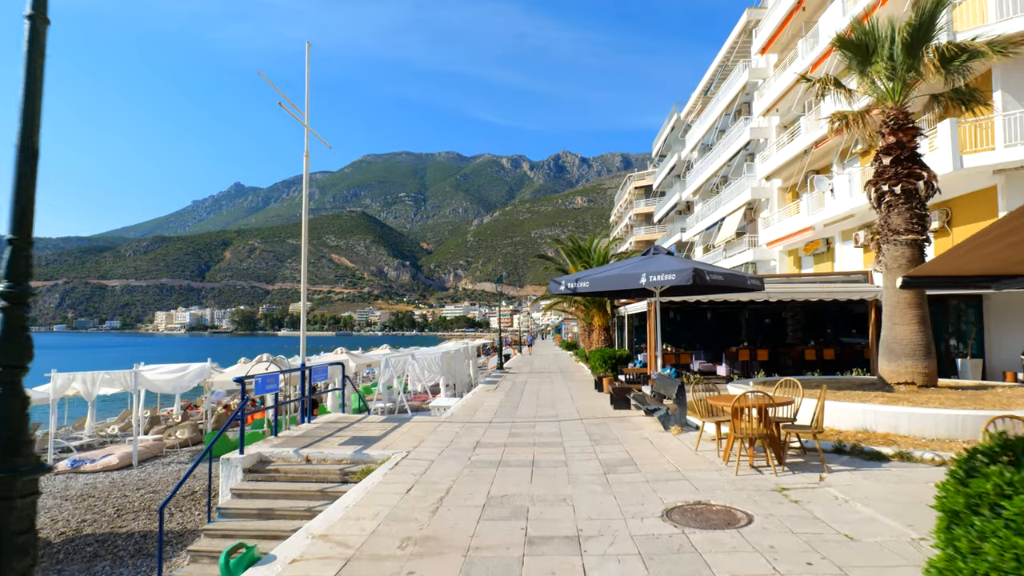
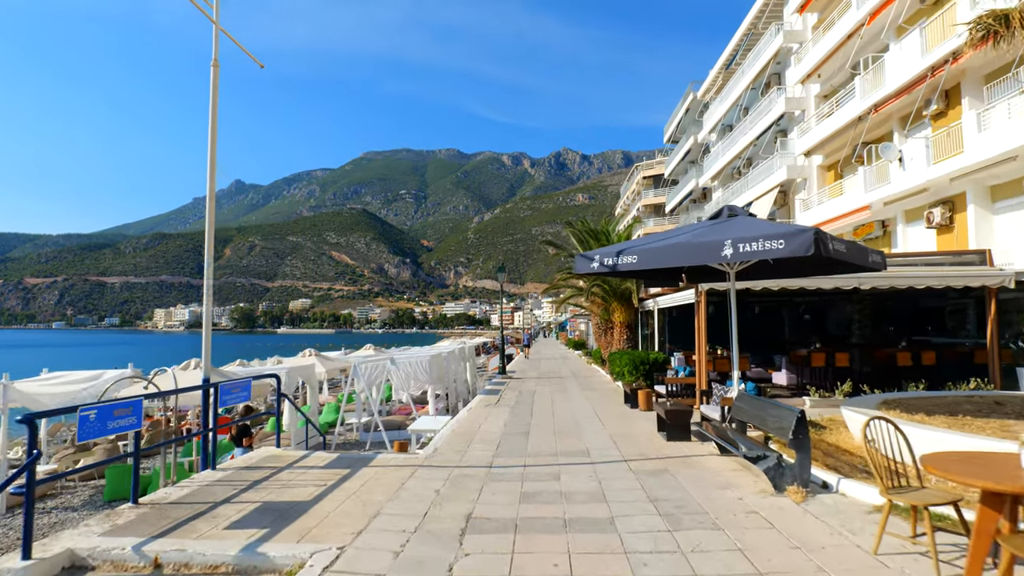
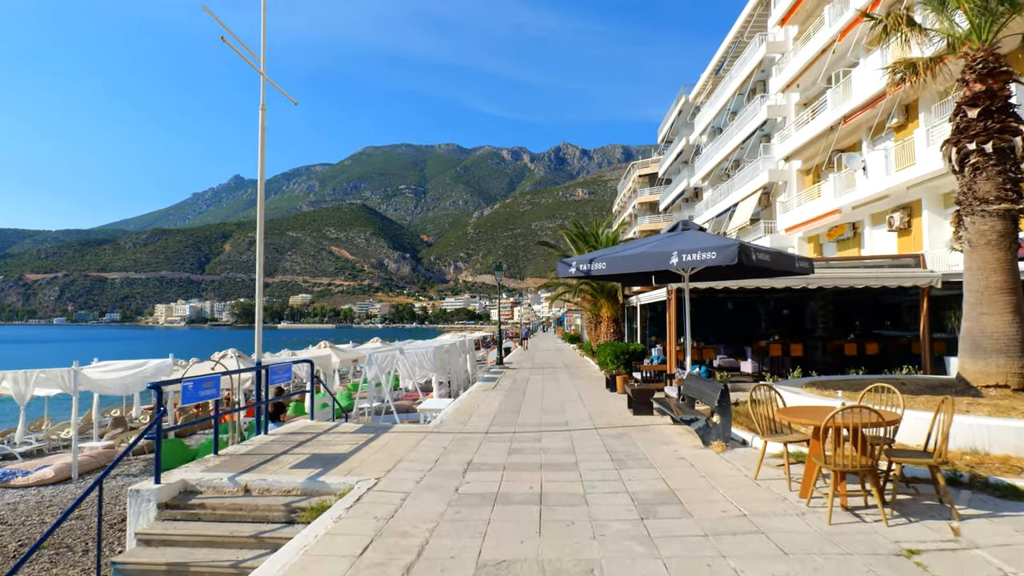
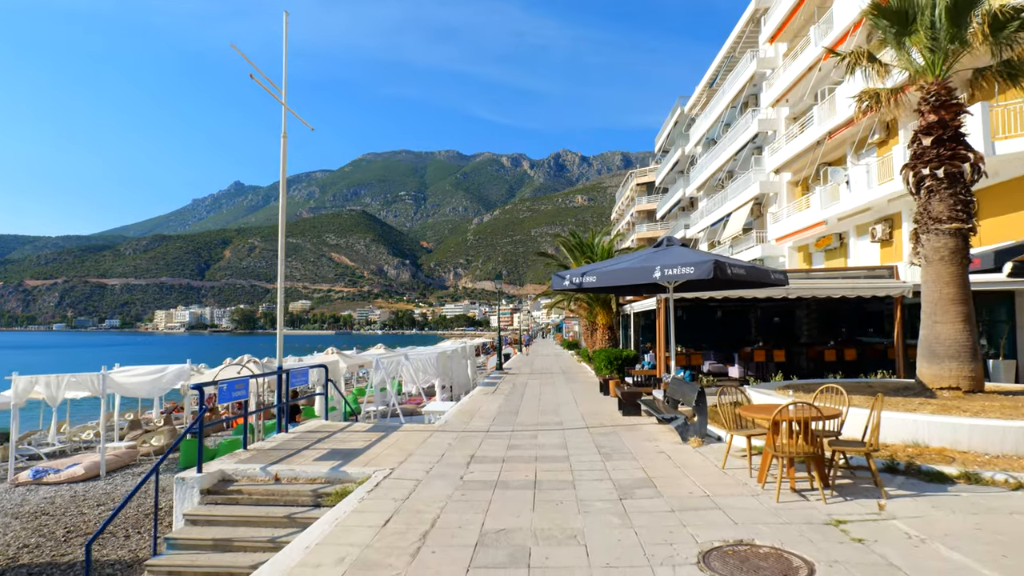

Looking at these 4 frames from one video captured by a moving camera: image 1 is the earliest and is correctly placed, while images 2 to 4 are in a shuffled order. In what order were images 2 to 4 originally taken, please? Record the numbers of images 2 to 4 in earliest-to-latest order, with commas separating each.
4, 3, 2
